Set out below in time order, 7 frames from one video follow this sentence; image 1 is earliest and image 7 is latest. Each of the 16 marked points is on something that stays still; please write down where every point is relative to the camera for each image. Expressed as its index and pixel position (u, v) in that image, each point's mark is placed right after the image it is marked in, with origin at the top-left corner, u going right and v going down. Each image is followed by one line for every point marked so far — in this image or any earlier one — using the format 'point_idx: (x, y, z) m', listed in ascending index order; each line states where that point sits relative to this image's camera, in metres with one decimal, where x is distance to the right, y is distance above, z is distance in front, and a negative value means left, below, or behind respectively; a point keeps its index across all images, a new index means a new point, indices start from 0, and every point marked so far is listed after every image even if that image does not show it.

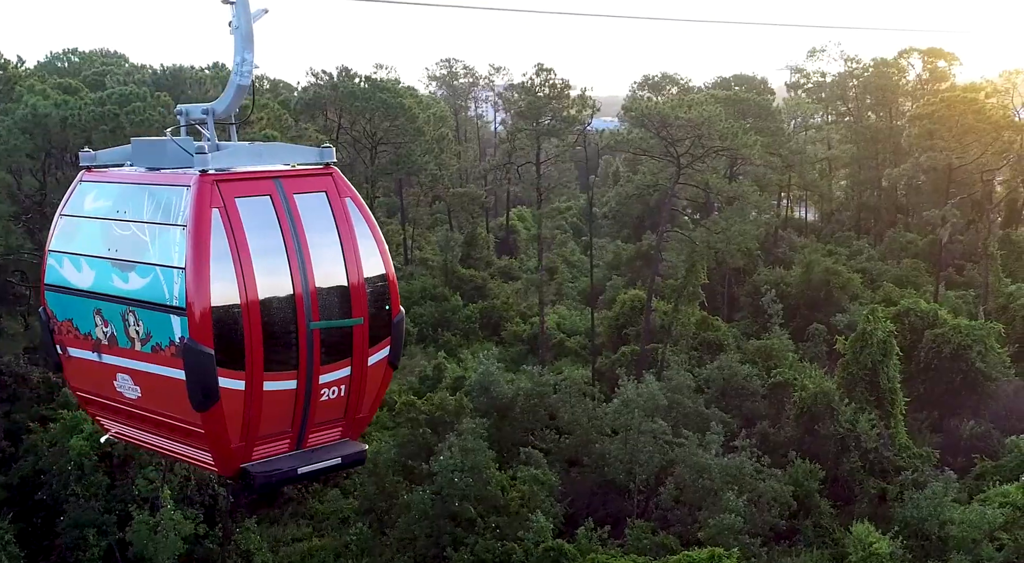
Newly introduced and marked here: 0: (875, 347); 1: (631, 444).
0: (+6.9, -1.2, +17.9) m
1: (+2.1, -2.8, +16.3) m
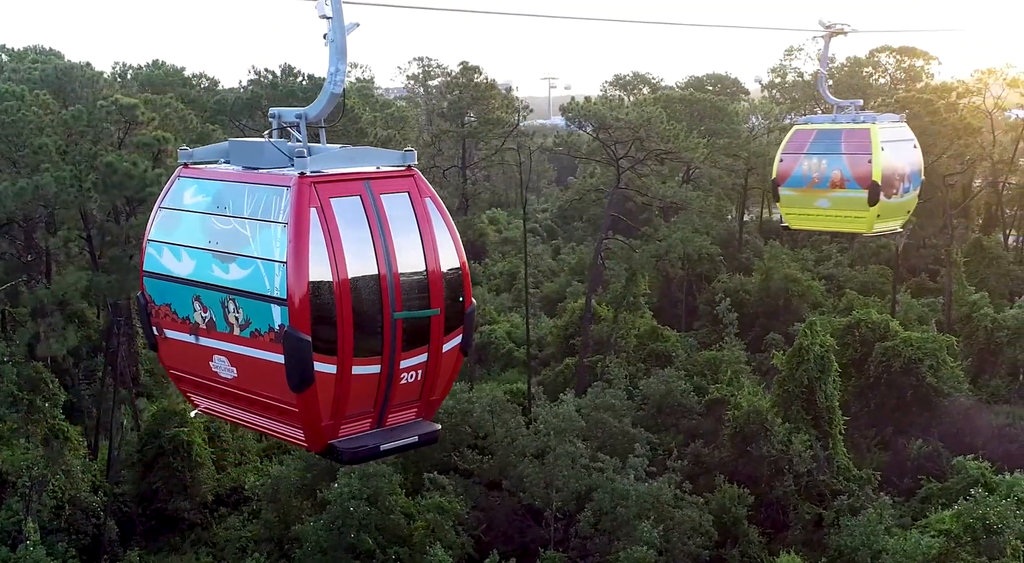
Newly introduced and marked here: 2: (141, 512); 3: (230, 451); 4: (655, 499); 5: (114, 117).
0: (+5.4, -1.5, +16.9) m
1: (+0.6, -3.1, +15.3) m
2: (-6.5, -4.0, +16.3) m
3: (-5.5, -3.3, +18.3) m
4: (+2.2, -3.4, +14.6) m
5: (-6.4, +2.7, +15.0) m
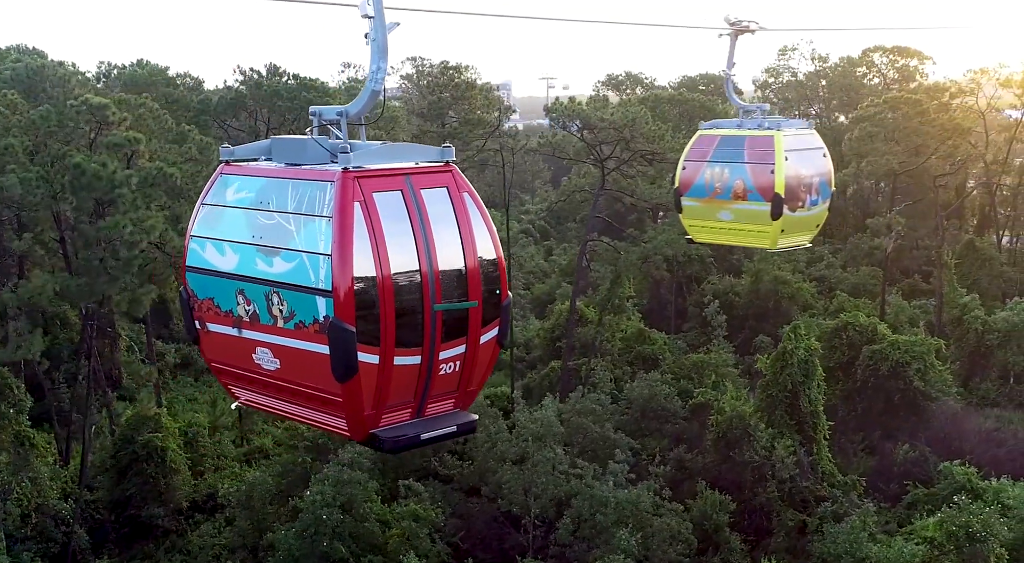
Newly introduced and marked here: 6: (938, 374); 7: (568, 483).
0: (+5.0, -1.5, +16.6) m
1: (+0.3, -3.1, +15.1) m
2: (-6.8, -4.1, +16.1) m
3: (-5.9, -3.4, +18.1) m
4: (+1.9, -3.4, +14.4) m
5: (-6.7, +2.6, +14.8) m
6: (+8.8, -1.9, +19.5) m
7: (+0.9, -3.2, +15.1) m
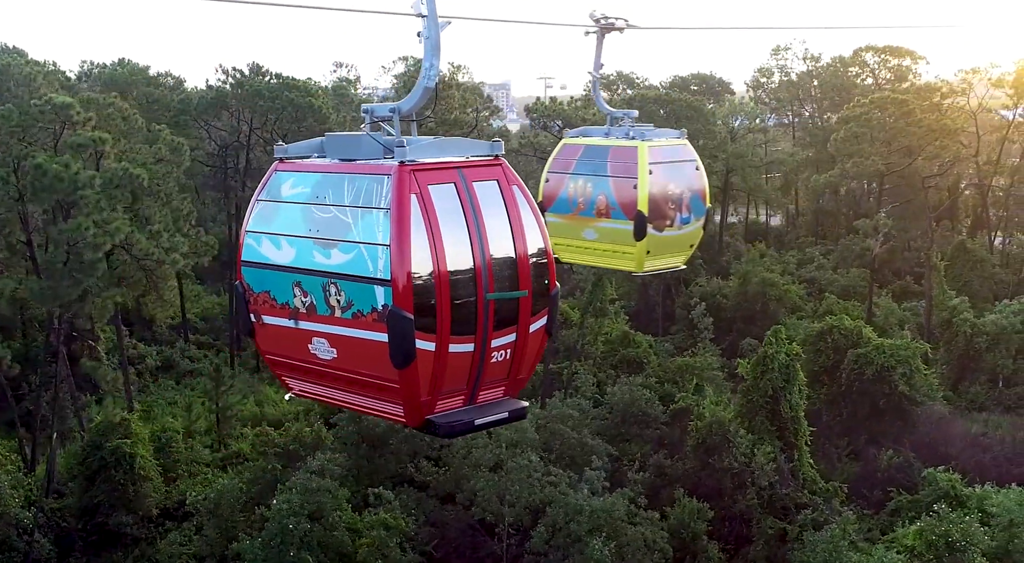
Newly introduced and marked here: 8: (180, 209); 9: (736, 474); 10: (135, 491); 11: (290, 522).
0: (+4.6, -1.6, +16.4) m
1: (-0.2, -3.2, +14.8) m
2: (-7.2, -4.1, +15.8) m
3: (-6.3, -3.4, +17.8) m
4: (+1.5, -3.5, +14.1) m
5: (-7.1, +2.5, +14.5) m
6: (+8.4, -2.0, +19.2) m
7: (+0.5, -3.3, +14.8) m
8: (-6.1, +1.3, +17.2) m
9: (+3.8, -3.3, +15.9) m
10: (-6.3, -3.5, +15.8) m
11: (-3.2, -3.4, +13.4) m
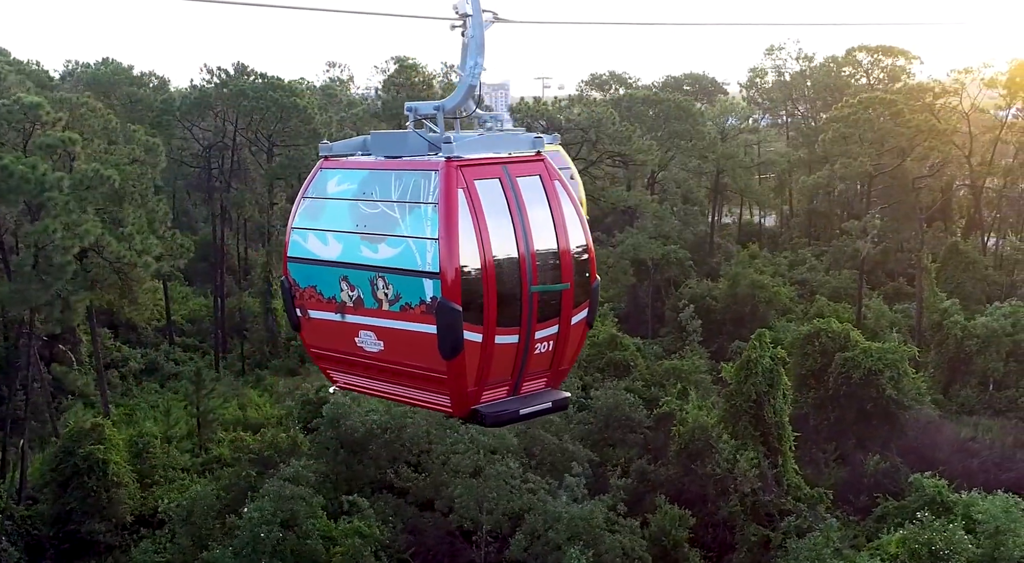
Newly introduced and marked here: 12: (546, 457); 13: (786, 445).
0: (+4.3, -1.6, +16.1) m
1: (-0.5, -3.2, +14.6) m
2: (-7.6, -4.2, +15.5) m
3: (-6.6, -3.5, +17.5) m
4: (+1.1, -3.5, +13.8) m
5: (-7.5, +2.5, +14.2) m
6: (+8.1, -2.0, +19.0) m
7: (+0.1, -3.3, +14.6) m
8: (-6.4, +1.3, +16.9) m
9: (+3.4, -3.3, +15.6) m
10: (-6.7, -3.6, +15.5) m
11: (-3.5, -3.5, +13.2) m
12: (+0.6, -3.0, +15.9) m
13: (+4.7, -2.8, +16.1) m
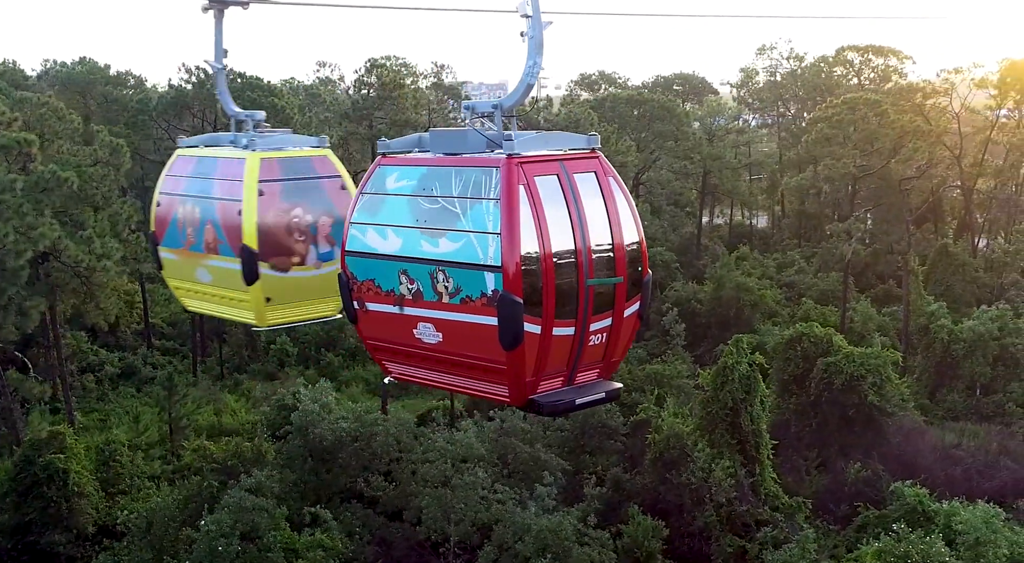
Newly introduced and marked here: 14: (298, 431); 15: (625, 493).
0: (+3.8, -1.7, +15.8) m
1: (-1.0, -3.3, +14.2) m
2: (-8.0, -4.2, +15.1) m
3: (-7.1, -3.5, +17.2) m
4: (+0.6, -3.6, +13.5) m
5: (-7.9, +2.4, +13.8) m
6: (+7.6, -2.1, +18.6) m
7: (-0.3, -3.4, +14.2) m
8: (-6.9, +1.2, +16.5) m
9: (+3.0, -3.4, +15.2) m
10: (-7.1, -3.6, +15.1) m
11: (-4.0, -3.6, +12.8) m
12: (+0.1, -3.0, +15.5) m
13: (+4.2, -2.9, +15.7) m
14: (-3.7, -2.6, +16.2) m
15: (+1.9, -3.6, +15.9) m
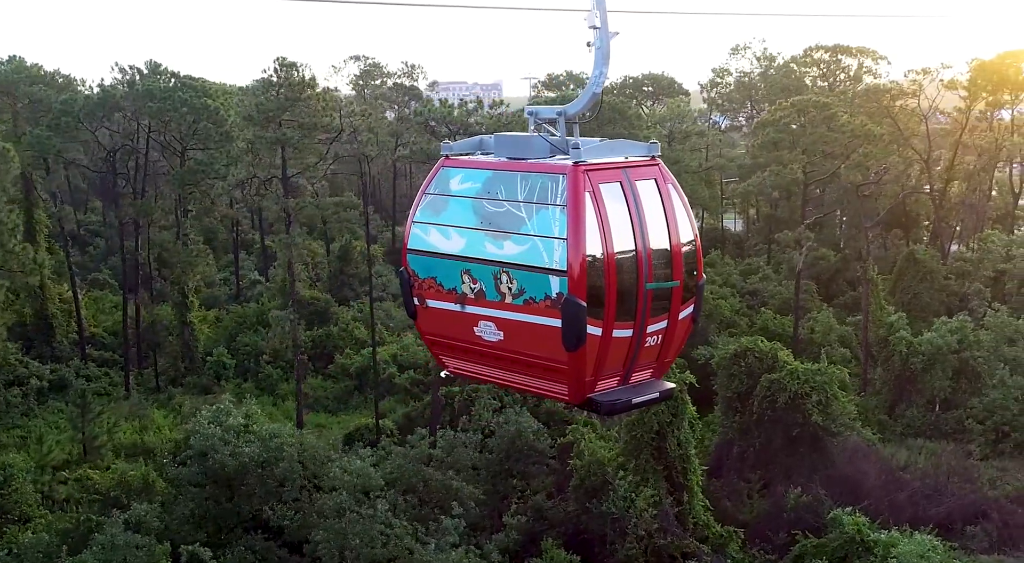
0: (+2.4, -1.9, +14.8) m
1: (-2.4, -3.5, +13.2) m
2: (-9.4, -4.5, +14.1) m
3: (-8.5, -3.8, +16.1) m
4: (-0.7, -3.9, +12.5) m
5: (-9.3, +2.2, +12.8) m
6: (+6.2, -2.3, +17.6) m
7: (-1.7, -3.7, +13.2) m
8: (-8.3, +1.0, +15.5) m
9: (+1.6, -3.6, +14.2) m
10: (-8.5, -3.9, +14.1) m
11: (-5.3, -3.8, +11.8) m
12: (-1.3, -3.3, +14.5) m
13: (+2.8, -3.1, +14.7) m
14: (-5.1, -2.8, +15.2) m
15: (+0.5, -3.8, +14.9) m
